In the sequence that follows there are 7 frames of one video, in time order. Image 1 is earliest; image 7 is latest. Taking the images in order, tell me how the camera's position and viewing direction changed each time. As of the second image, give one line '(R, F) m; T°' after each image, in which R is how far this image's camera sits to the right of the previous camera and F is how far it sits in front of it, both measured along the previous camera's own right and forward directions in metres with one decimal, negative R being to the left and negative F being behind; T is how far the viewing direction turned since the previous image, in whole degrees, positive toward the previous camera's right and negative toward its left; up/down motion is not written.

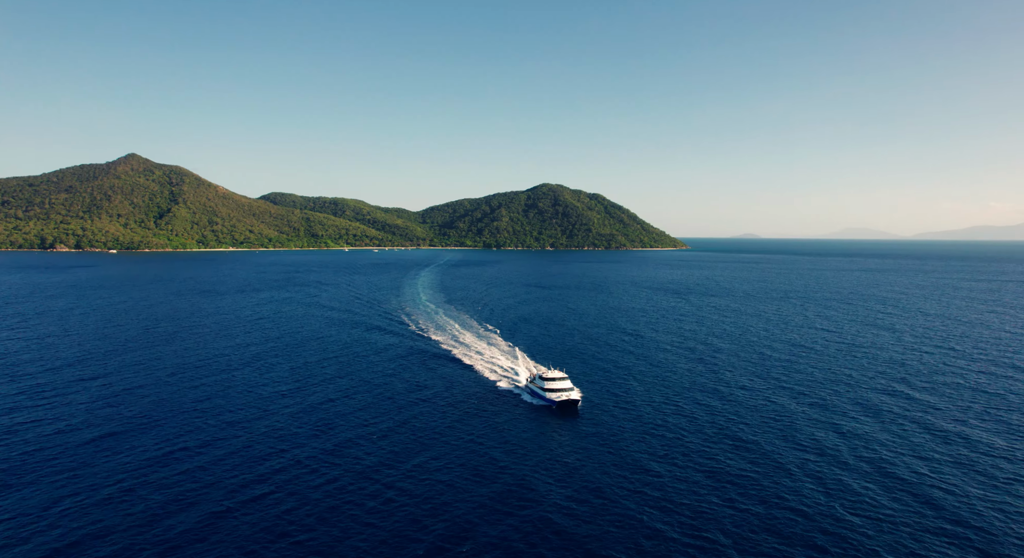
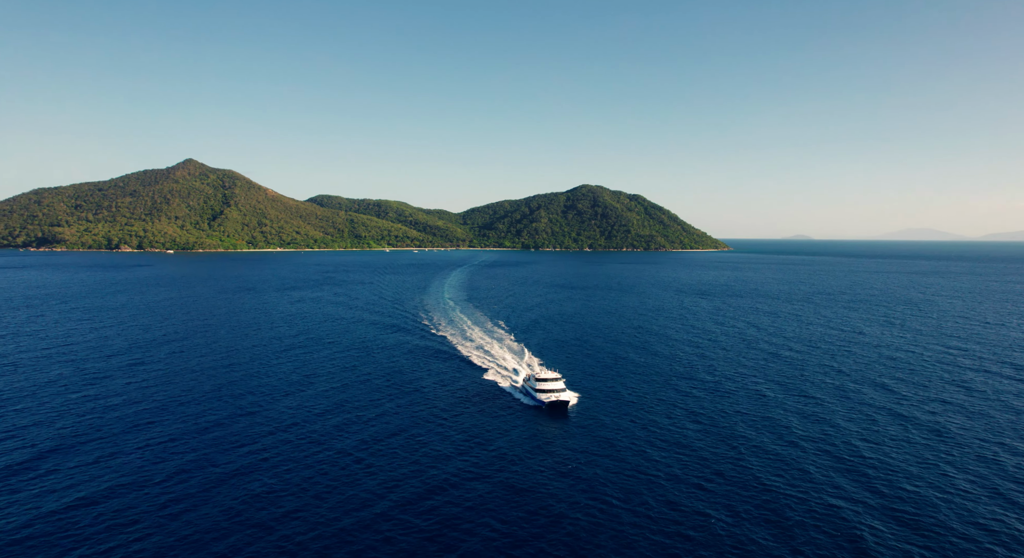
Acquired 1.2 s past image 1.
(+4.6, -1.5) m; -4°
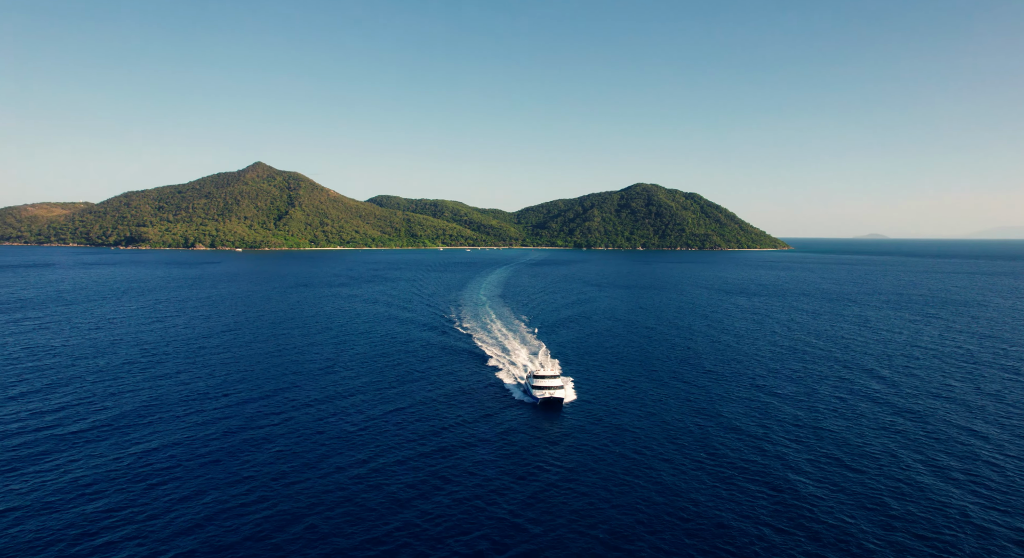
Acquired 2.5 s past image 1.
(+4.9, -0.8) m; -6°
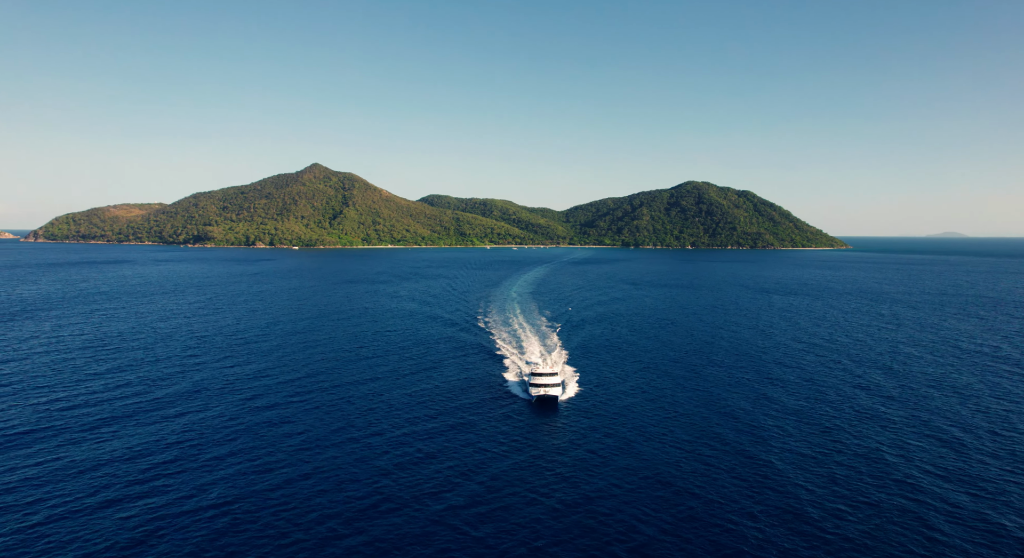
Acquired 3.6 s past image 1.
(+4.2, -1.6) m; -5°
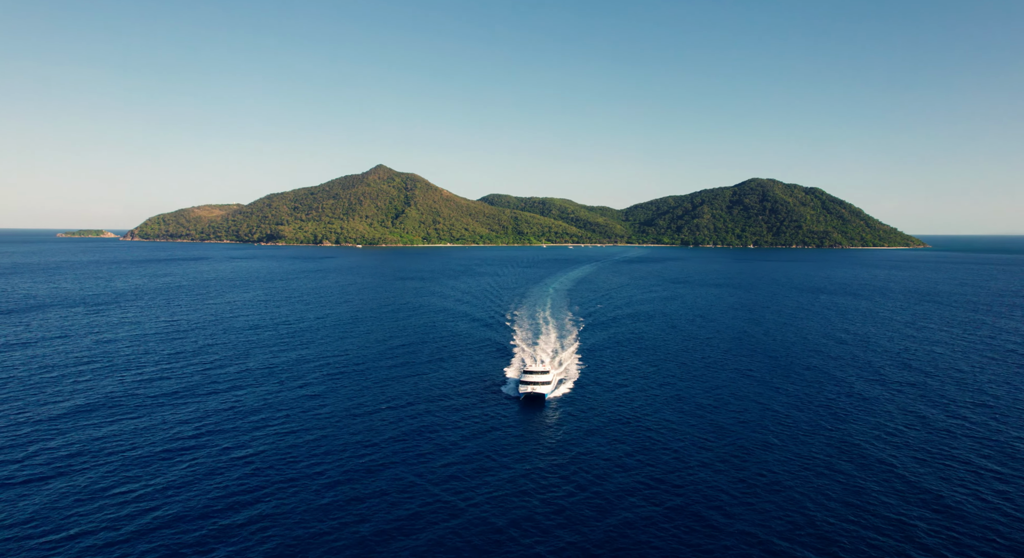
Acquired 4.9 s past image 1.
(+5.2, -3.3) m; -6°
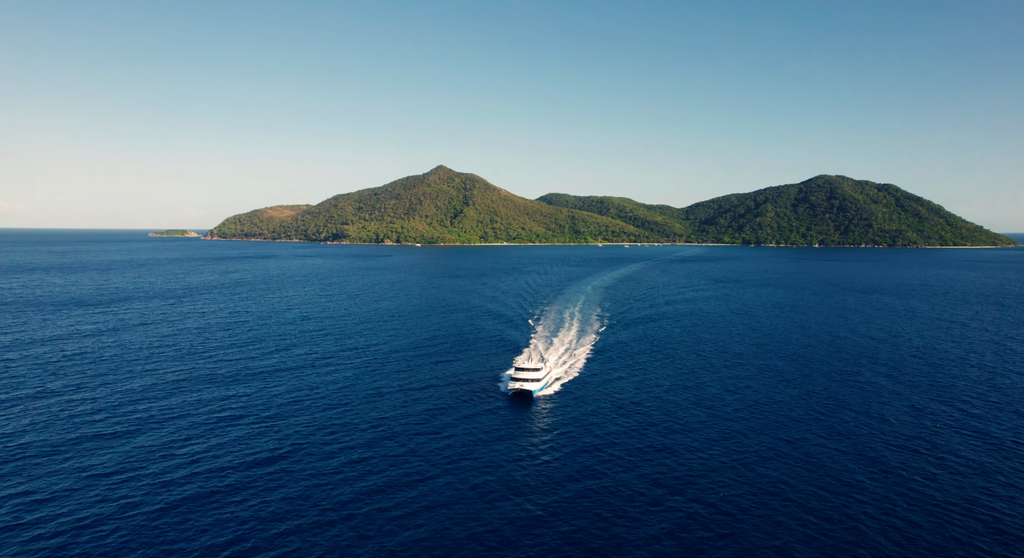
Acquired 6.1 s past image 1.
(+4.9, -3.5) m; -6°
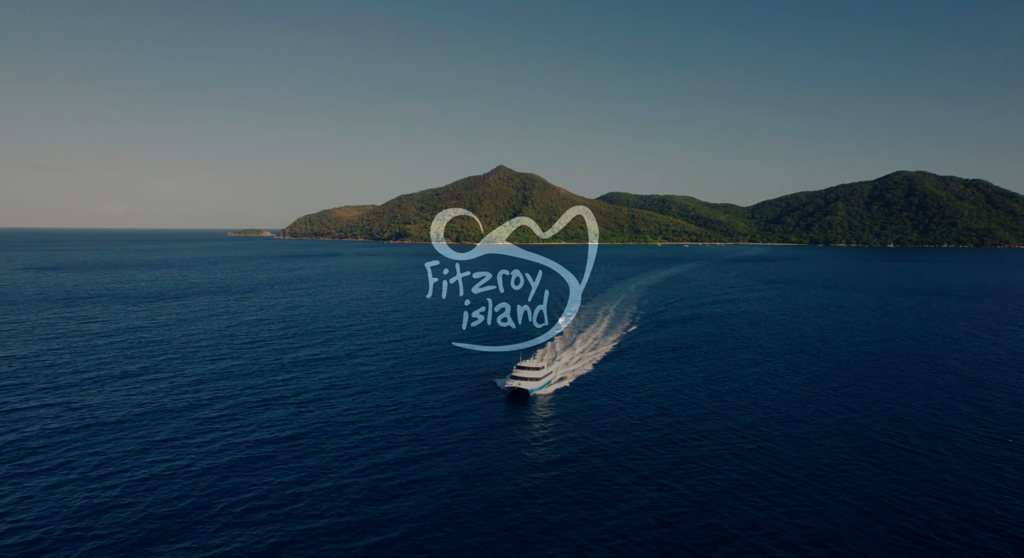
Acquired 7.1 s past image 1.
(+4.2, -2.3) m; -6°
